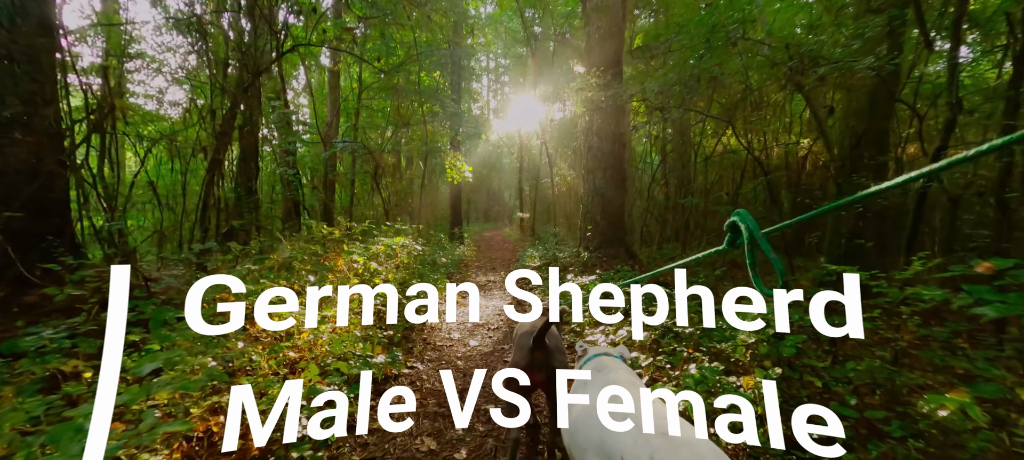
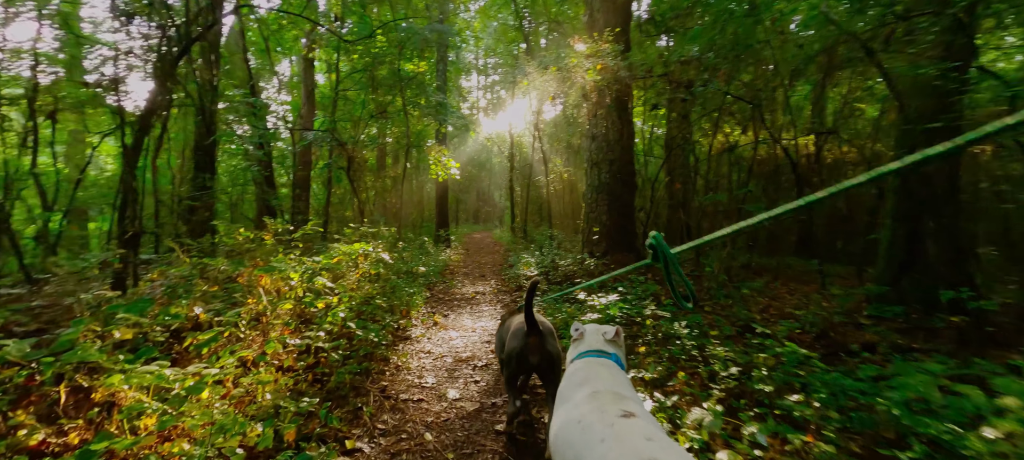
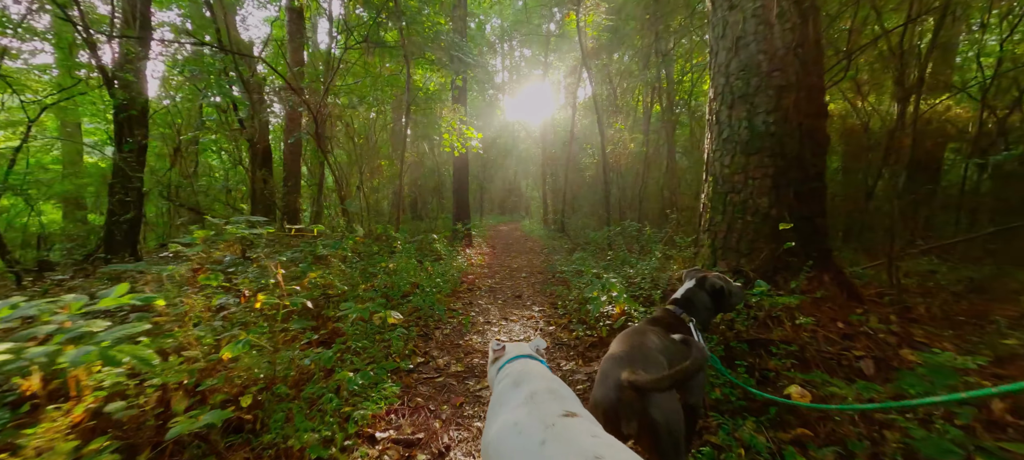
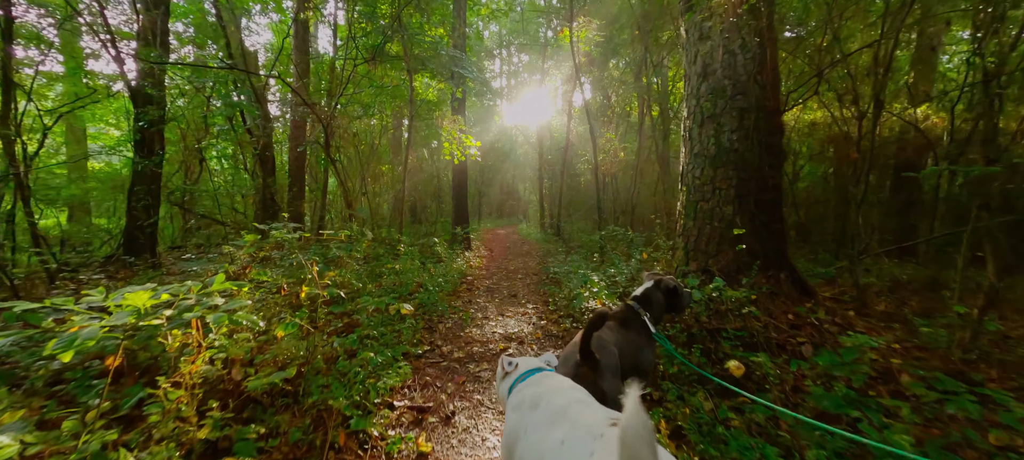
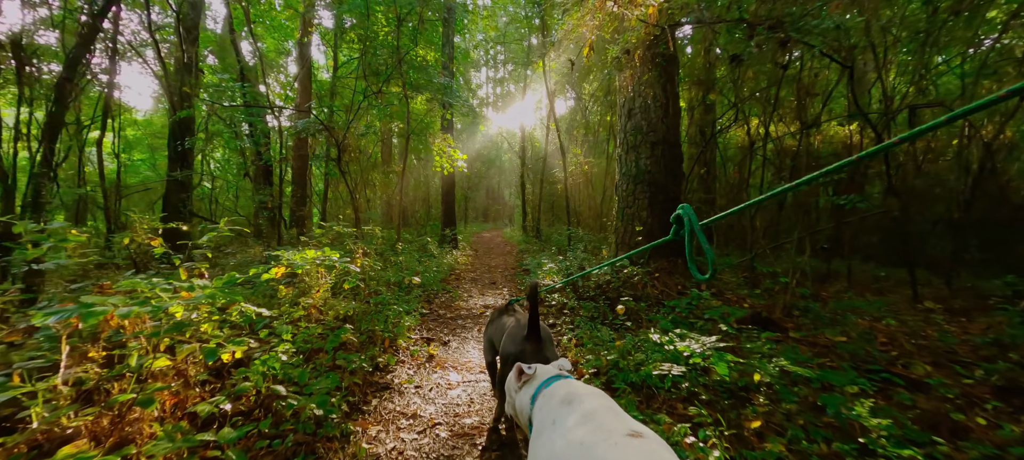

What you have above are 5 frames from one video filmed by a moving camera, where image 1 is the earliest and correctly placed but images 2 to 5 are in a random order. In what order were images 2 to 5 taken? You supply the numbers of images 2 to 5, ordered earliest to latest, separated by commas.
2, 5, 4, 3
